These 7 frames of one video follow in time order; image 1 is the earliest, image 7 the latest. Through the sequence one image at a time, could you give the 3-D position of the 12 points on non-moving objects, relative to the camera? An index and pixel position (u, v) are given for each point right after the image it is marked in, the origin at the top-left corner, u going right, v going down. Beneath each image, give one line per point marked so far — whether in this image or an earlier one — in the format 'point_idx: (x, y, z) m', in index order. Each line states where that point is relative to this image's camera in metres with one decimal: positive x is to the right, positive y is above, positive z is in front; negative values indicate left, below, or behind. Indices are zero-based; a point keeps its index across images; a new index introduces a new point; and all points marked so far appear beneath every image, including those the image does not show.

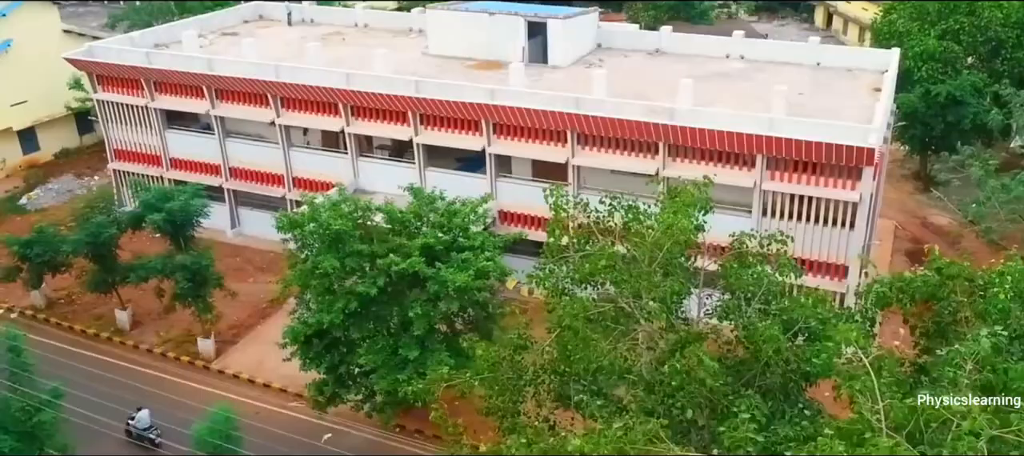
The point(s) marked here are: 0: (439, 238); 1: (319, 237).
0: (-1.5, -0.2, +17.7) m
1: (-3.9, -0.2, +17.6) m
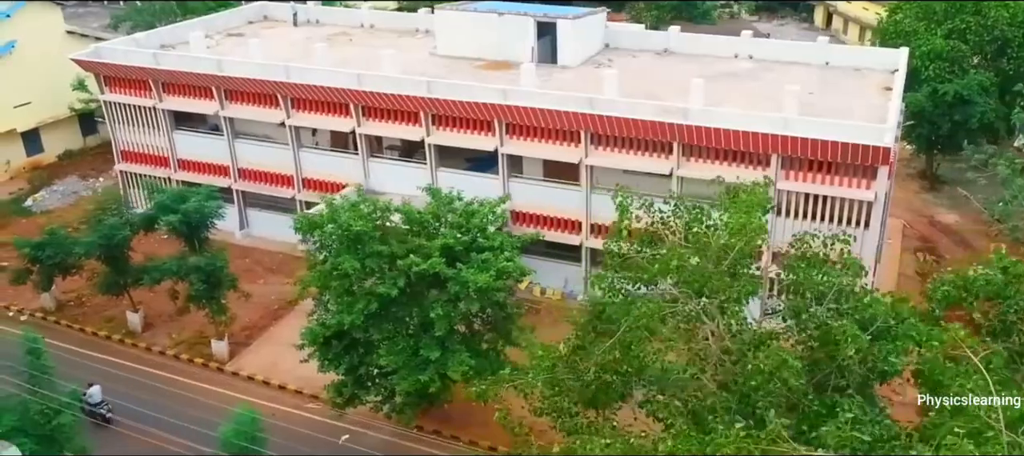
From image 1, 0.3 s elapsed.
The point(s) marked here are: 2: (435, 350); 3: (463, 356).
0: (-1.1, -0.2, +17.7) m
1: (-3.5, -0.2, +17.6) m
2: (-1.5, -2.4, +17.2) m
3: (-1.0, -2.6, +17.4) m
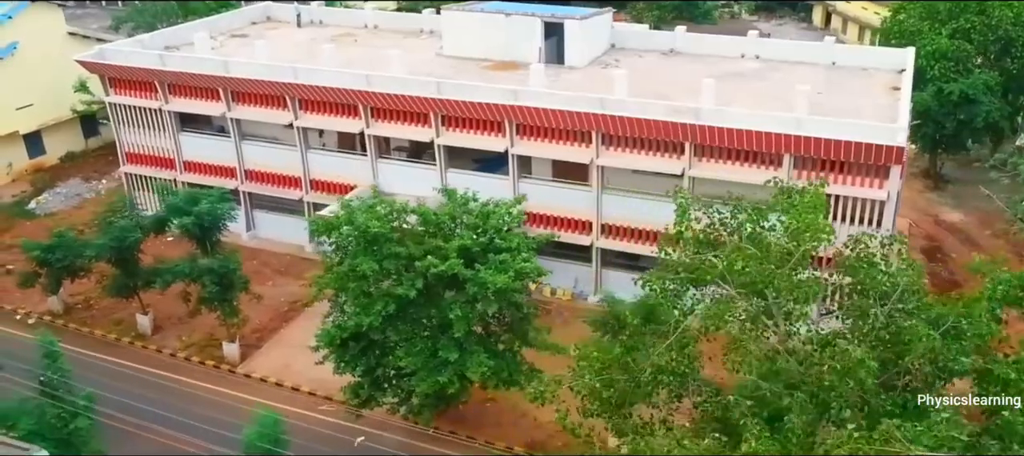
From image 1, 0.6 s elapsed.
0: (-0.7, -0.2, +17.7) m
1: (-3.2, -0.2, +17.6) m
2: (-1.2, -2.5, +17.2) m
3: (-0.6, -2.6, +17.4) m
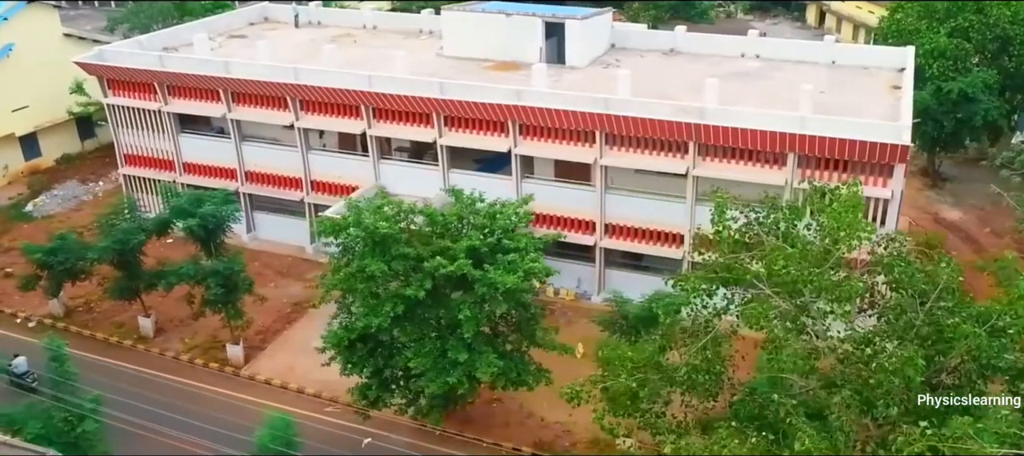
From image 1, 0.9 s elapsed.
0: (-0.6, -0.2, +17.7) m
1: (-3.0, -0.2, +17.5) m
2: (-1.0, -2.5, +17.2) m
3: (-0.4, -2.6, +17.4) m
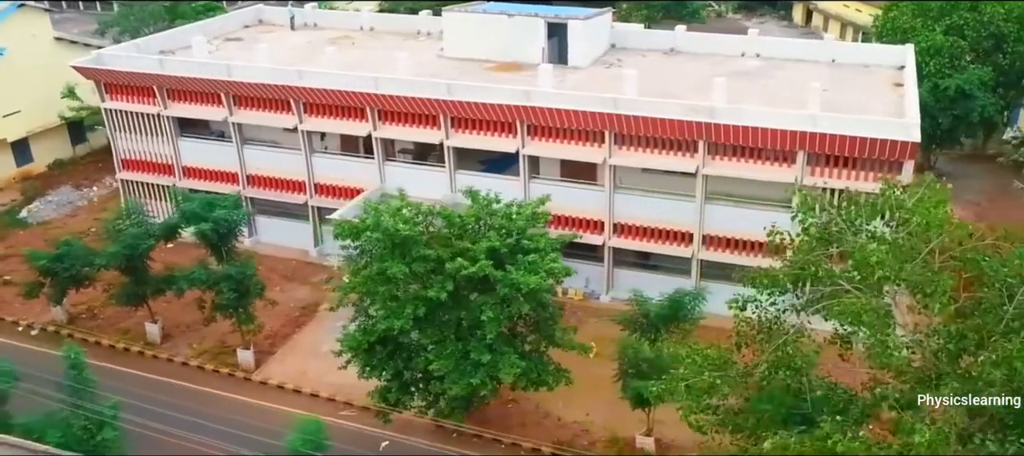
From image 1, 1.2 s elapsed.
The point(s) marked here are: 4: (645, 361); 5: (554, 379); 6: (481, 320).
0: (-0.2, -0.3, +17.7) m
1: (-2.6, -0.3, +17.5) m
2: (-0.5, -2.5, +17.2) m
3: (0.0, -2.6, +17.4) m
4: (+2.7, -2.7, +17.4) m
5: (+0.9, -3.2, +18.3) m
6: (-0.6, -1.8, +17.3) m
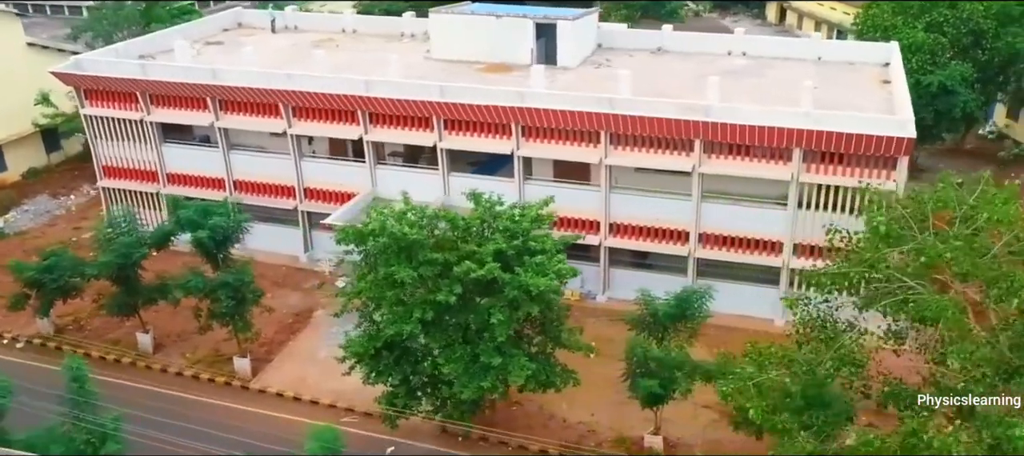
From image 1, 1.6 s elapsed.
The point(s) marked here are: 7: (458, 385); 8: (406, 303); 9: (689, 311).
0: (0.0, -0.3, +17.6) m
1: (-2.5, -0.4, +17.3) m
2: (-0.3, -2.5, +17.1) m
3: (+0.2, -2.6, +17.3) m
4: (+2.9, -2.7, +17.4) m
5: (+1.0, -3.2, +18.2) m
6: (-0.5, -1.9, +17.2) m
7: (-1.1, -3.1, +17.1) m
8: (-2.1, -1.5, +17.3) m
9: (+3.6, -1.7, +17.8) m
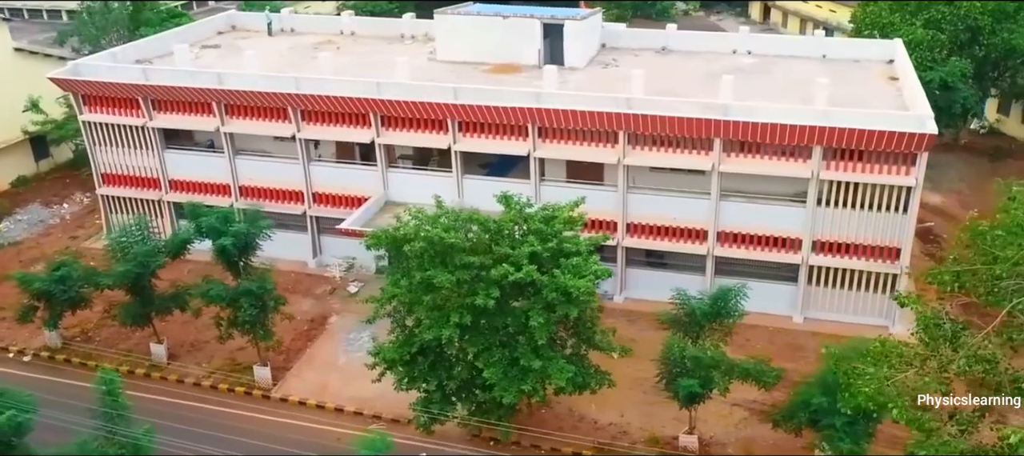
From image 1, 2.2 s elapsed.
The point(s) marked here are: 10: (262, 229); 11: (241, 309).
0: (+0.7, -0.3, +17.5) m
1: (-1.7, -0.5, +17.1) m
2: (+0.4, -2.6, +17.0) m
3: (+1.0, -2.7, +17.2) m
4: (+3.6, -2.7, +17.4) m
5: (+1.8, -3.2, +18.2) m
6: (+0.3, -1.9, +17.1) m
7: (-0.3, -3.2, +17.0) m
8: (-1.4, -1.6, +17.1) m
9: (+4.4, -1.7, +17.8) m
10: (-5.8, 0.0, +20.0) m
11: (-6.3, -1.9, +20.0) m
